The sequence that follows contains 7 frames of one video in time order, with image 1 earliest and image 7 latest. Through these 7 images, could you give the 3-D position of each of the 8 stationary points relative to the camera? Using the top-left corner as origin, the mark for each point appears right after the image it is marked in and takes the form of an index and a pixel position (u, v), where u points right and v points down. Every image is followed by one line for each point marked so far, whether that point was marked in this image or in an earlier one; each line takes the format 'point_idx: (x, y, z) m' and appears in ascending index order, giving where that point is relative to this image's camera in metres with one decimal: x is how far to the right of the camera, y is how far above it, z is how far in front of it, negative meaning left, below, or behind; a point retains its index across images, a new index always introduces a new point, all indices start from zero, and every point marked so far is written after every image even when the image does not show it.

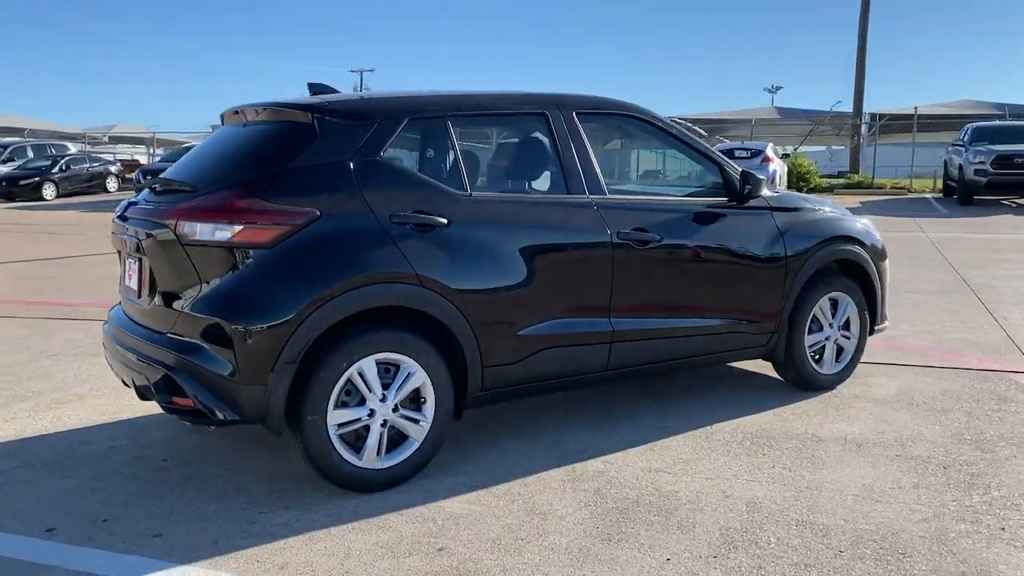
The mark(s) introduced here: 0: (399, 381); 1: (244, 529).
0: (-0.5, -0.4, +3.9) m
1: (-1.1, -1.0, +3.5) m
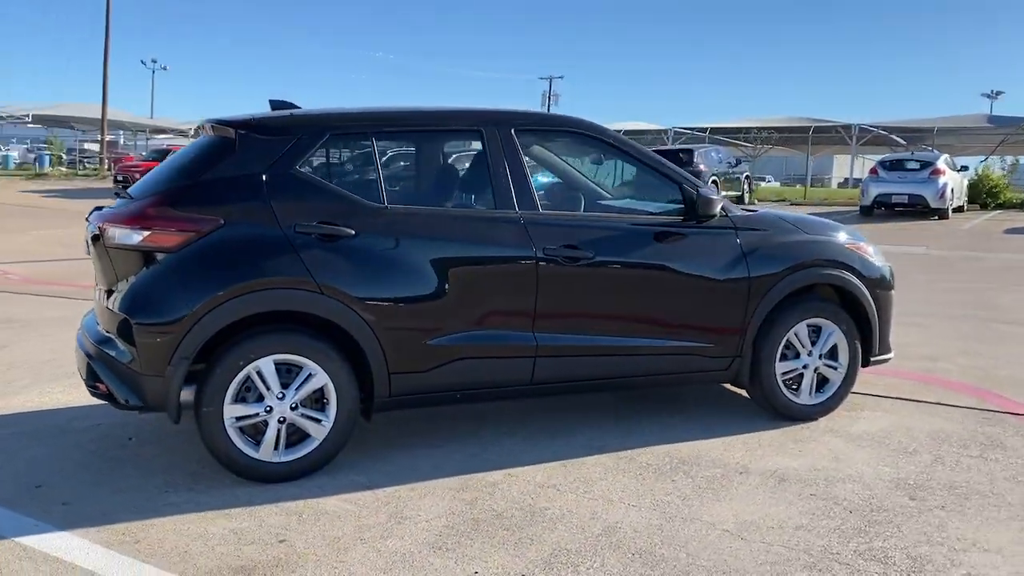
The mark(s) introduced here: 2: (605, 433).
0: (-1.0, -0.5, +4.1) m
1: (-1.7, -1.0, +3.9) m
2: (+0.6, -0.8, +4.9) m
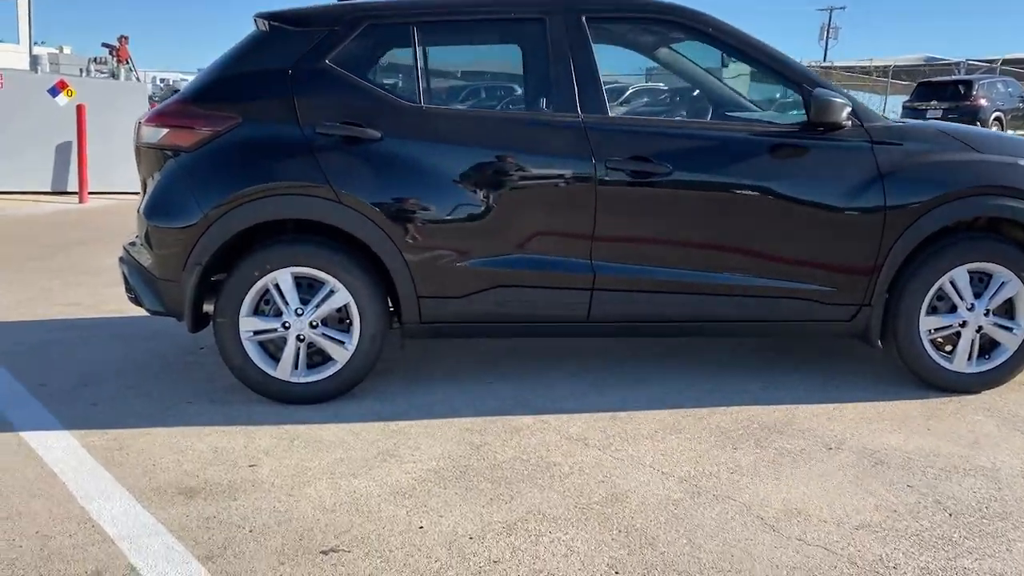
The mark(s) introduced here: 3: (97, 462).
0: (-0.9, 0.0, +3.8) m
1: (-1.6, -0.6, +3.8) m
2: (+0.9, -0.4, +4.1) m
3: (-1.6, -0.7, +3.2) m
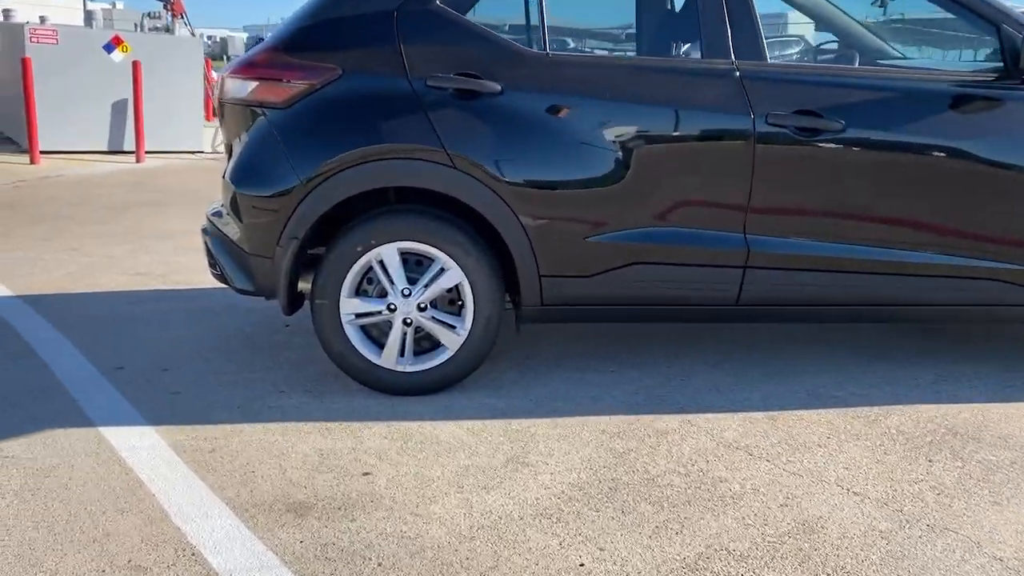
0: (-0.3, 0.0, +3.3) m
1: (-1.1, -0.5, +3.4) m
2: (+1.4, -0.4, +3.6) m
3: (-1.1, -0.6, +2.8) m
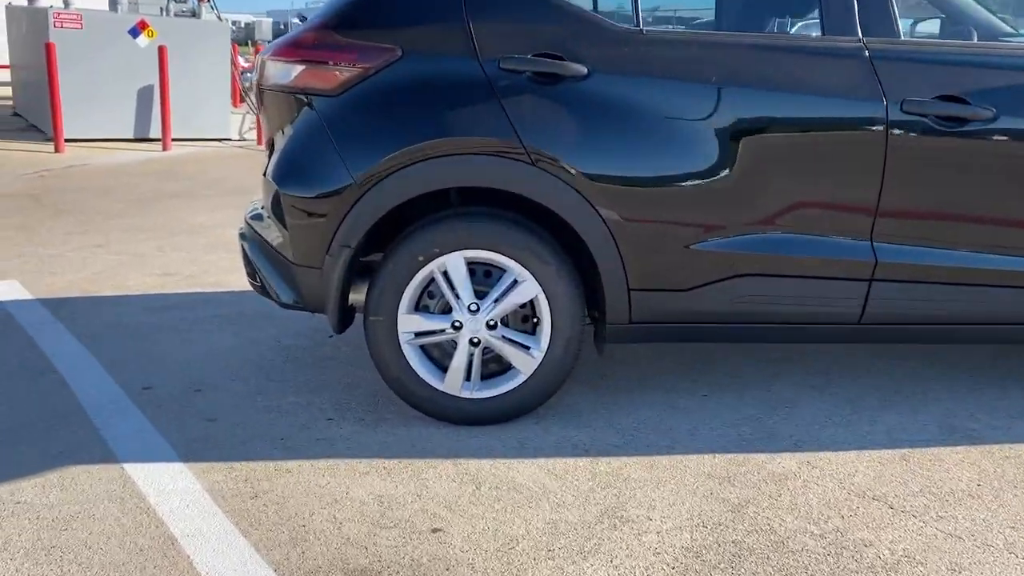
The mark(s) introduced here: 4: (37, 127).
0: (0.0, 0.0, +2.9) m
1: (-0.8, -0.5, +3.0) m
2: (+1.7, -0.4, +3.1) m
3: (-0.8, -0.7, +2.4) m
4: (-7.0, +2.4, +12.6) m
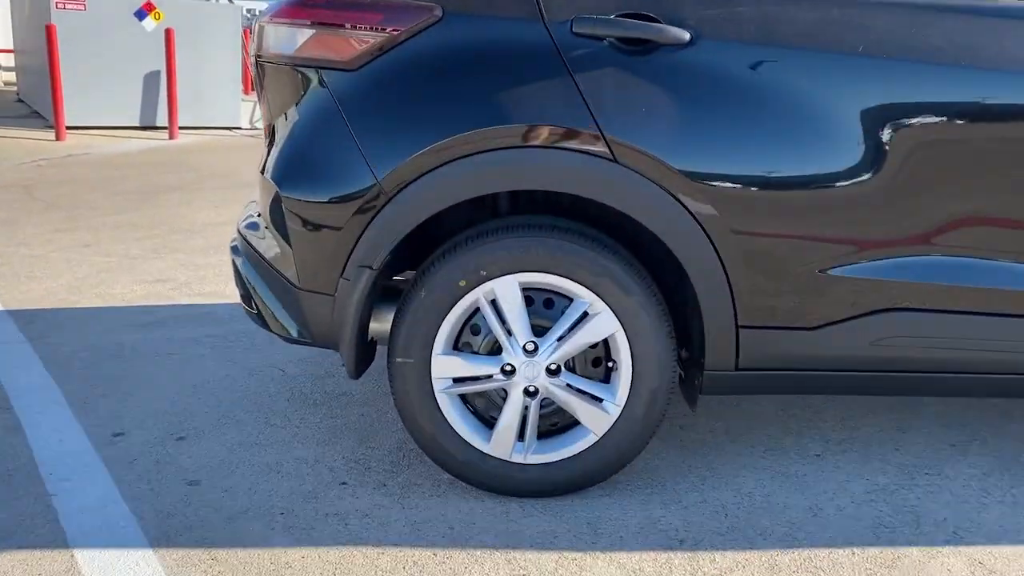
0: (+0.1, -0.1, +2.2) m
1: (-0.6, -0.6, +2.3) m
2: (+1.9, -0.5, +2.4) m
3: (-0.6, -0.7, +1.8) m
4: (-6.7, +2.5, +12.0) m
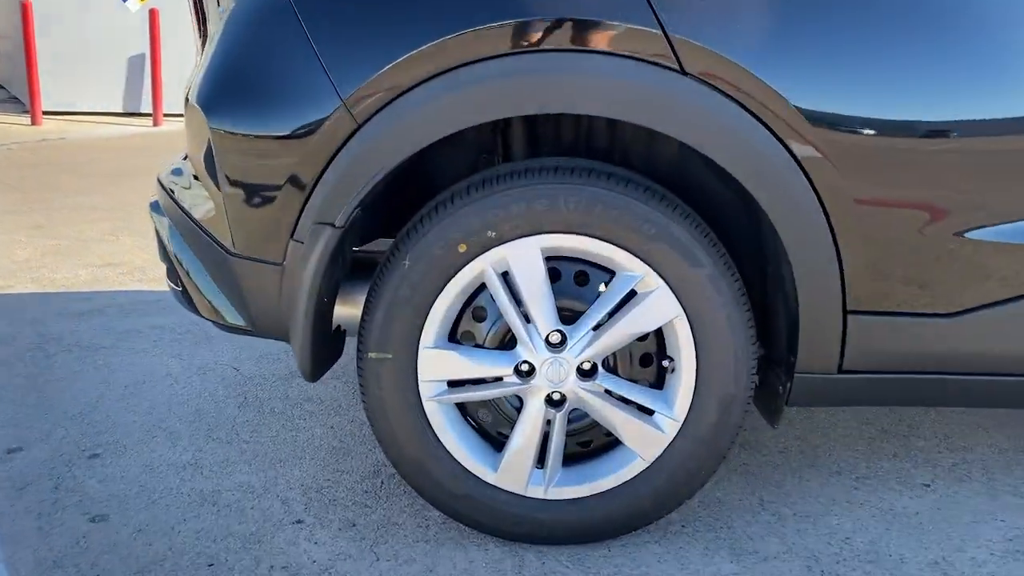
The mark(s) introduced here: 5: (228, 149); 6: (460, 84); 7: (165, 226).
0: (+0.2, 0.0, +1.6) m
1: (-0.6, -0.5, +1.7) m
2: (+1.9, -0.5, +1.8) m
3: (-0.6, -0.7, +1.1) m
4: (-6.7, +2.5, +11.3) m
5: (-0.5, +0.3, +1.6) m
6: (-0.1, +0.4, +1.5) m
7: (-0.7, +0.1, +1.8) m
